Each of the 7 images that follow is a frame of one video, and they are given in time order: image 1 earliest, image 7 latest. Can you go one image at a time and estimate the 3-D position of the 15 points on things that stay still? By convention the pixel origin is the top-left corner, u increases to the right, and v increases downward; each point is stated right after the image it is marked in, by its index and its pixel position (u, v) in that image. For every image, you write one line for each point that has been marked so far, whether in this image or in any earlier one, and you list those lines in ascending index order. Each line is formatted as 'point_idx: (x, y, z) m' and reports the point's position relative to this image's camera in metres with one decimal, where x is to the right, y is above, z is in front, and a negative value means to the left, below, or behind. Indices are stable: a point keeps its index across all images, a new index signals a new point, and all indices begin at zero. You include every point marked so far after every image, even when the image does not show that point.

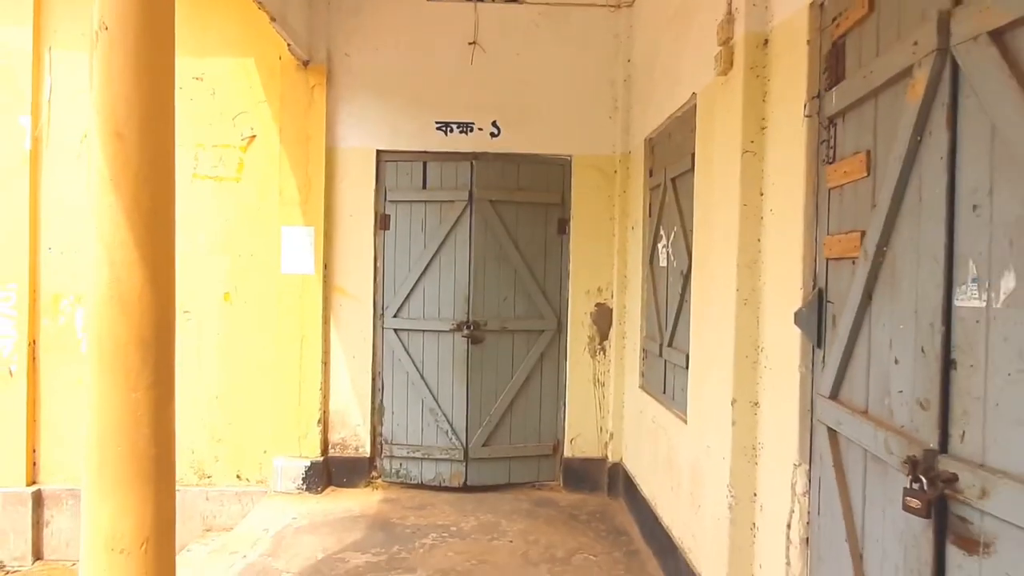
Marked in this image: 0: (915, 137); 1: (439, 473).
0: (+0.8, +0.3, +1.4) m
1: (-0.5, -1.2, +4.5) m
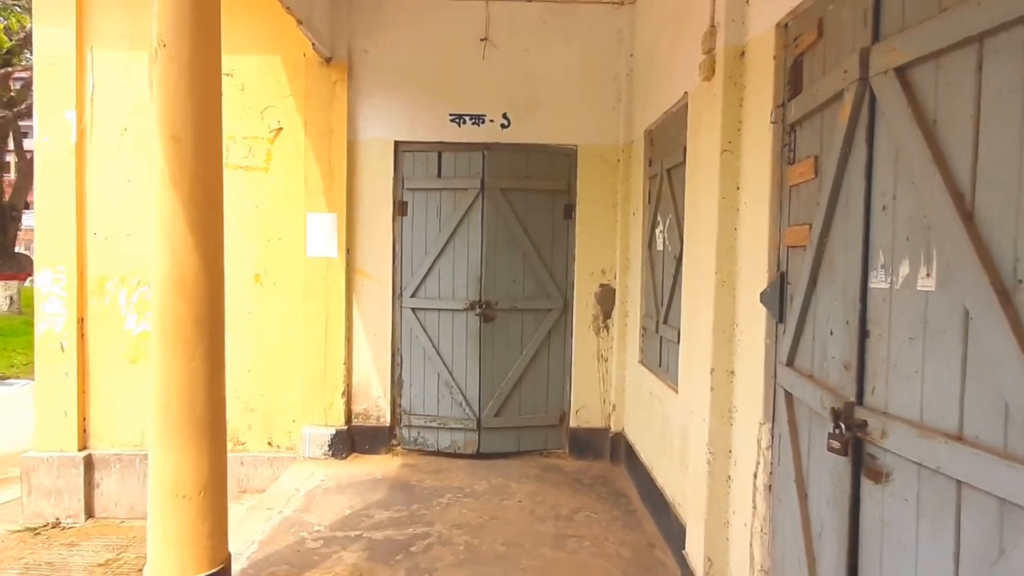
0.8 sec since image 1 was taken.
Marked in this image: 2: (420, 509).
0: (+0.8, +0.3, +1.7) m
1: (-0.4, -1.1, +4.8) m
2: (-0.5, -1.3, +3.9) m
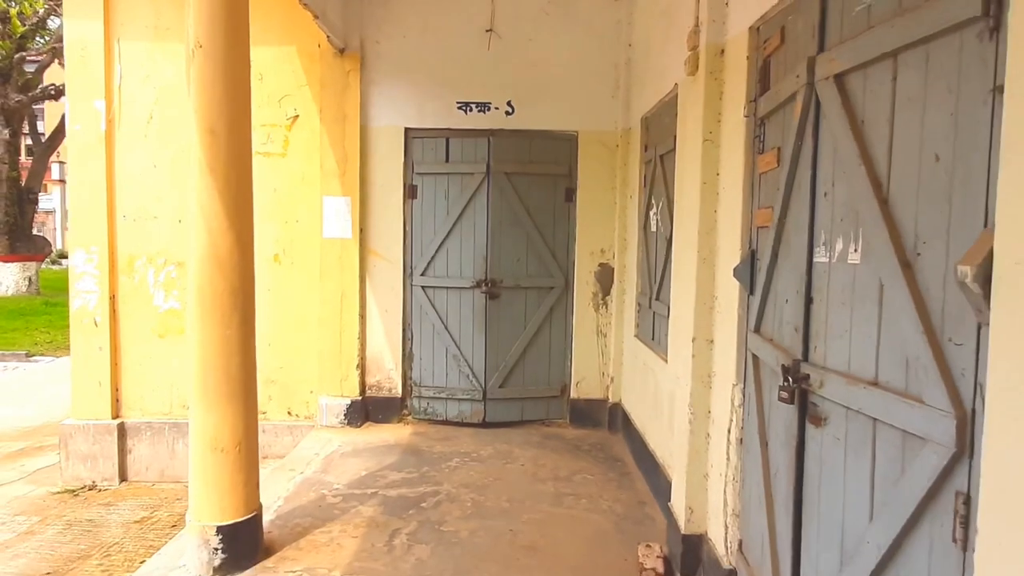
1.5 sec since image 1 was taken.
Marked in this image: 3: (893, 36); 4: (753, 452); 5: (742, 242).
0: (+0.8, +0.4, +1.9) m
1: (-0.4, -0.9, +5.1) m
2: (-0.5, -1.1, +4.2) m
3: (+0.8, +0.6, +1.5) m
4: (+0.8, -0.6, +2.4) m
5: (+0.8, +0.2, +2.5) m
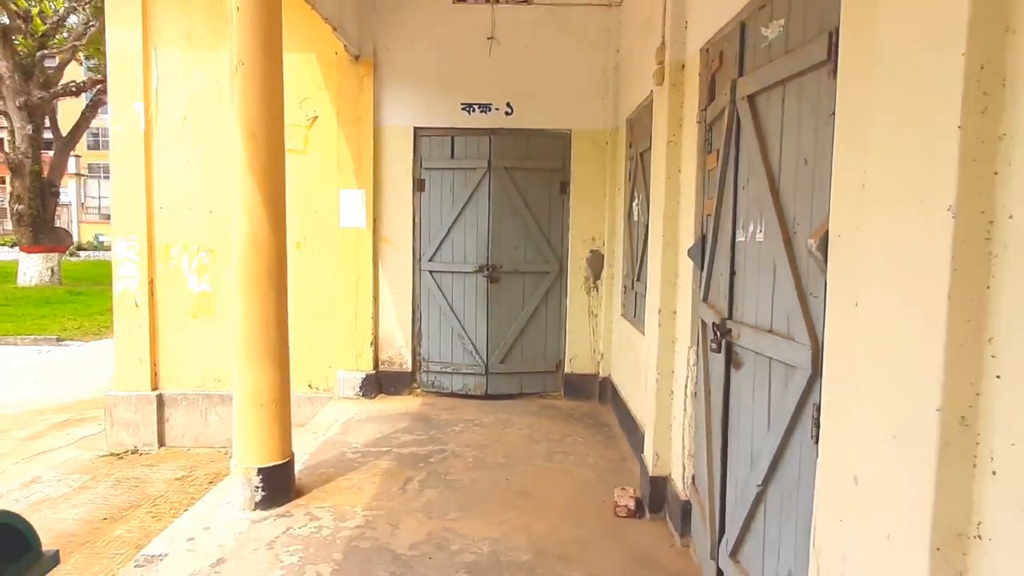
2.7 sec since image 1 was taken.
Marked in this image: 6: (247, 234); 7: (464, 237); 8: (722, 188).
0: (+0.8, +0.5, +2.4) m
1: (-0.4, -0.8, +5.7) m
2: (-0.5, -1.0, +4.8) m
3: (+0.8, +0.6, +2.0) m
4: (+0.8, -0.5, +2.9) m
5: (+0.8, +0.3, +3.0) m
6: (-1.3, +0.3, +3.4) m
7: (-0.4, +0.4, +5.6) m
8: (+0.8, +0.4, +2.5) m
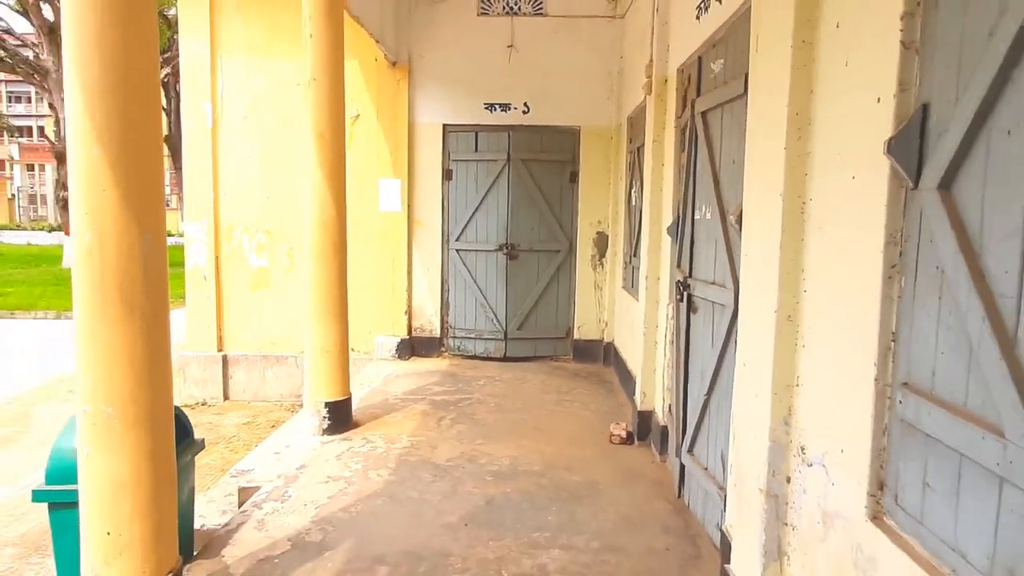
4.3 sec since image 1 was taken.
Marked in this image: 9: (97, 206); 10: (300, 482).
0: (+0.8, +0.7, +3.2) m
1: (-0.2, -0.6, +6.5) m
2: (-0.4, -0.8, +5.6) m
3: (+0.9, +0.8, +2.8) m
4: (+0.9, -0.3, +3.7) m
5: (+0.9, +0.4, +3.8) m
6: (-1.2, +0.5, +4.2) m
7: (-0.2, +0.6, +6.4) m
8: (+0.9, +0.5, +3.3) m
9: (-1.2, +0.3, +2.0) m
10: (-1.1, -1.0, +3.6) m
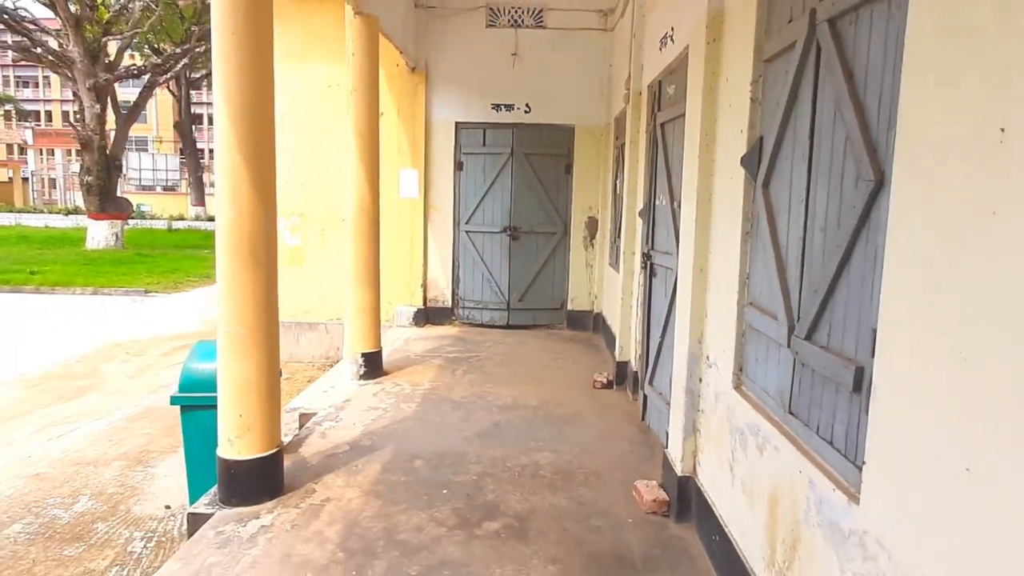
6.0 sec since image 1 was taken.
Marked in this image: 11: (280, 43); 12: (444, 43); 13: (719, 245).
0: (+0.9, +0.8, +4.2) m
1: (-0.2, -0.3, +7.5) m
2: (-0.4, -0.6, +6.6) m
3: (+0.9, +1.0, +3.8) m
4: (+0.9, -0.1, +4.7) m
5: (+0.9, +0.6, +4.8) m
6: (-1.2, +0.7, +5.2) m
7: (-0.2, +0.9, +7.3) m
8: (+0.9, +0.7, +4.3) m
9: (-1.2, +0.4, +3.0) m
10: (-1.1, -0.8, +4.6) m
11: (-2.4, +2.6, +7.2) m
12: (-0.7, +2.6, +7.2) m
13: (+0.8, +0.2, +2.8) m
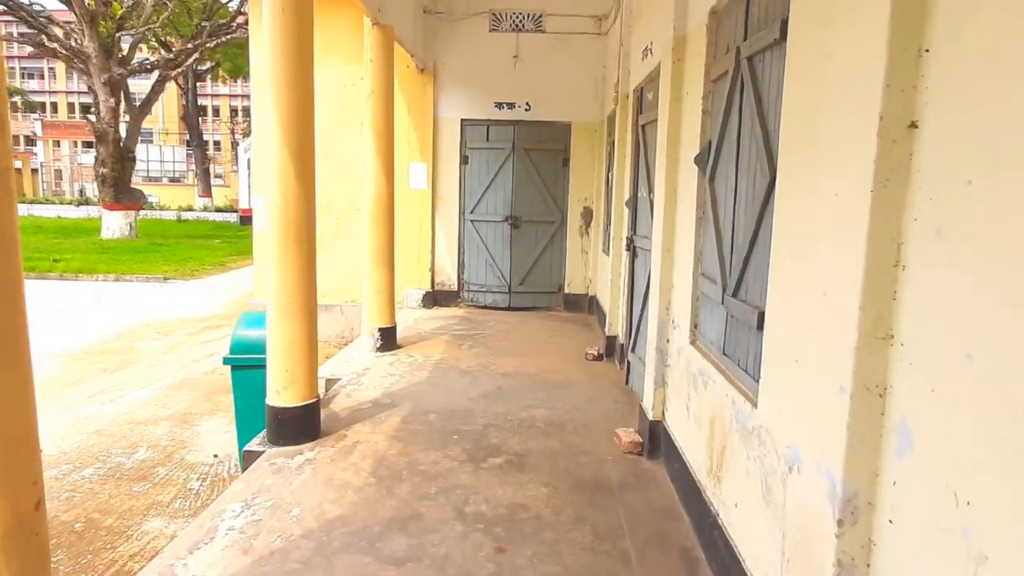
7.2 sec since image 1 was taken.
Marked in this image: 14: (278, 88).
0: (+0.9, +1.0, +4.8) m
1: (-0.2, -0.1, +8.1) m
2: (-0.4, -0.4, +7.2) m
3: (+0.9, +1.1, +4.4) m
4: (+0.9, 0.0, +5.3) m
5: (+0.9, +0.8, +5.4) m
6: (-1.2, +0.8, +5.8) m
7: (-0.2, +1.1, +8.0) m
8: (+0.9, +0.9, +4.9) m
9: (-1.2, +0.6, +3.6) m
10: (-1.1, -0.7, +5.3) m
11: (-2.4, +2.8, +7.8) m
12: (-0.7, +2.8, +7.8) m
13: (+0.8, +0.3, +3.4) m
14: (-1.2, +1.0, +3.5) m
